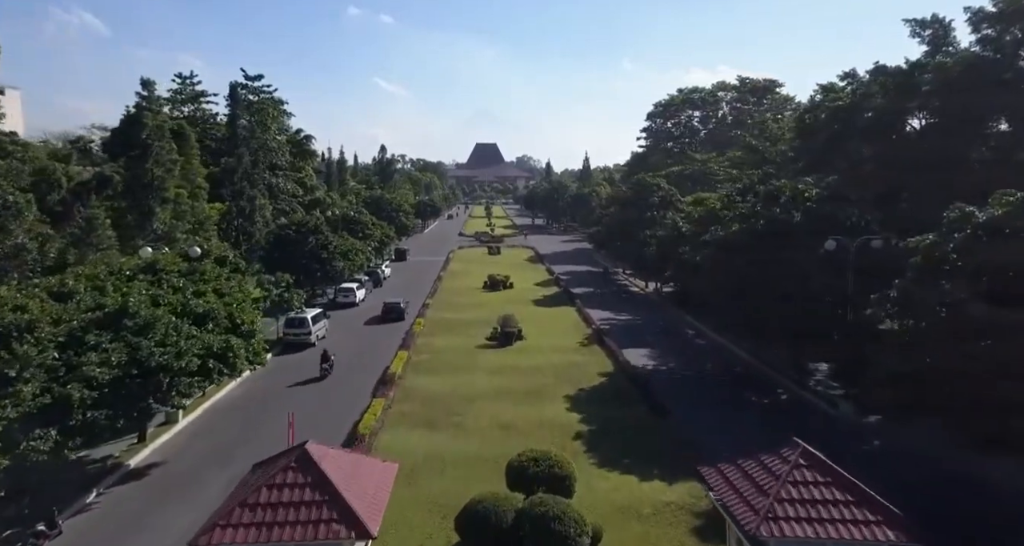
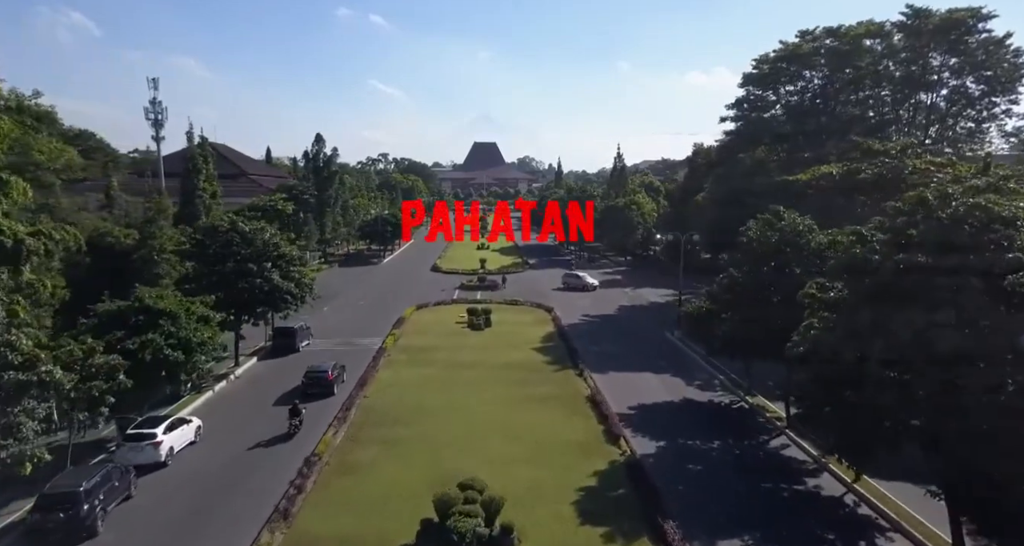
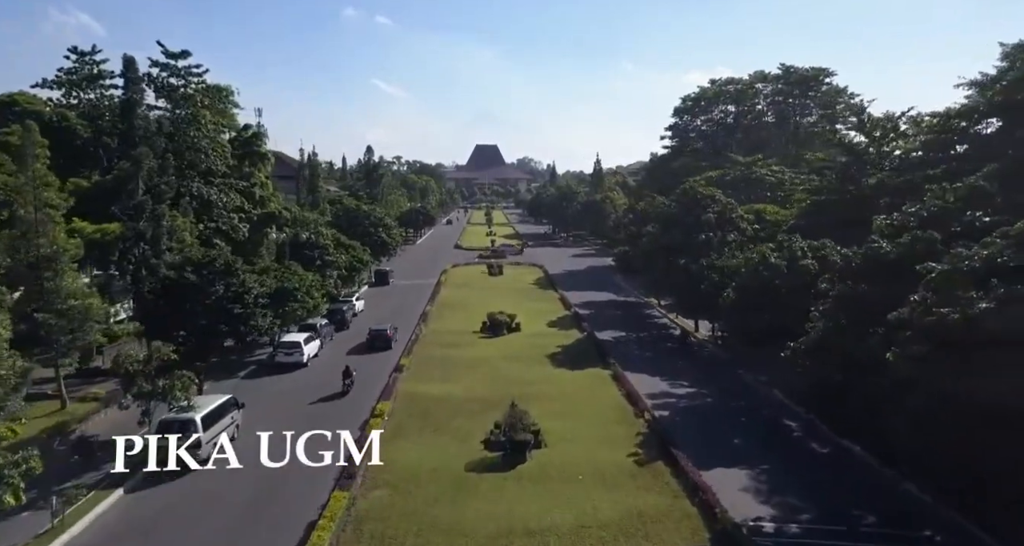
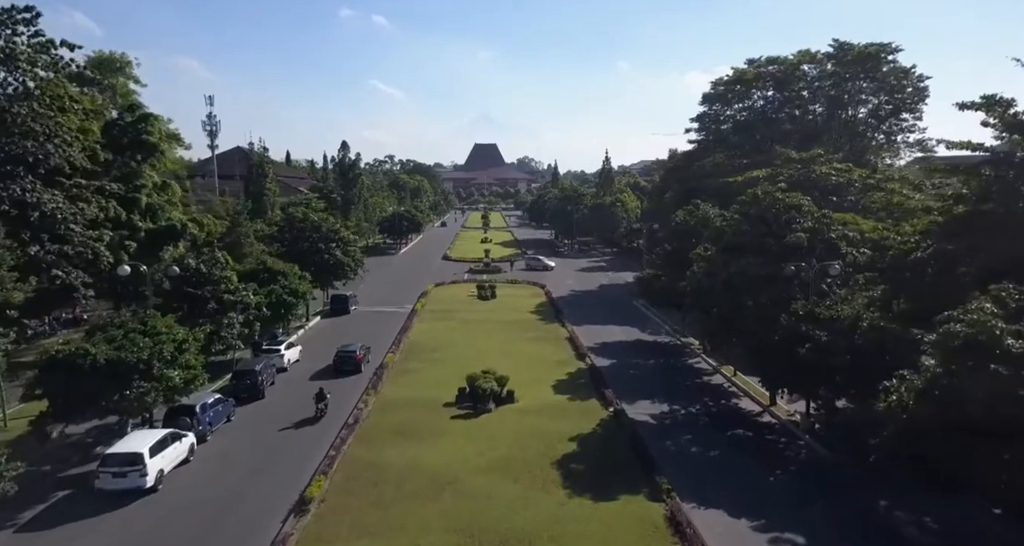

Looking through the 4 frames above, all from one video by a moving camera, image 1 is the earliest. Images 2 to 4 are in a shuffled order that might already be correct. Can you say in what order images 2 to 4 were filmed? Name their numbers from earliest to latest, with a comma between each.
3, 4, 2
